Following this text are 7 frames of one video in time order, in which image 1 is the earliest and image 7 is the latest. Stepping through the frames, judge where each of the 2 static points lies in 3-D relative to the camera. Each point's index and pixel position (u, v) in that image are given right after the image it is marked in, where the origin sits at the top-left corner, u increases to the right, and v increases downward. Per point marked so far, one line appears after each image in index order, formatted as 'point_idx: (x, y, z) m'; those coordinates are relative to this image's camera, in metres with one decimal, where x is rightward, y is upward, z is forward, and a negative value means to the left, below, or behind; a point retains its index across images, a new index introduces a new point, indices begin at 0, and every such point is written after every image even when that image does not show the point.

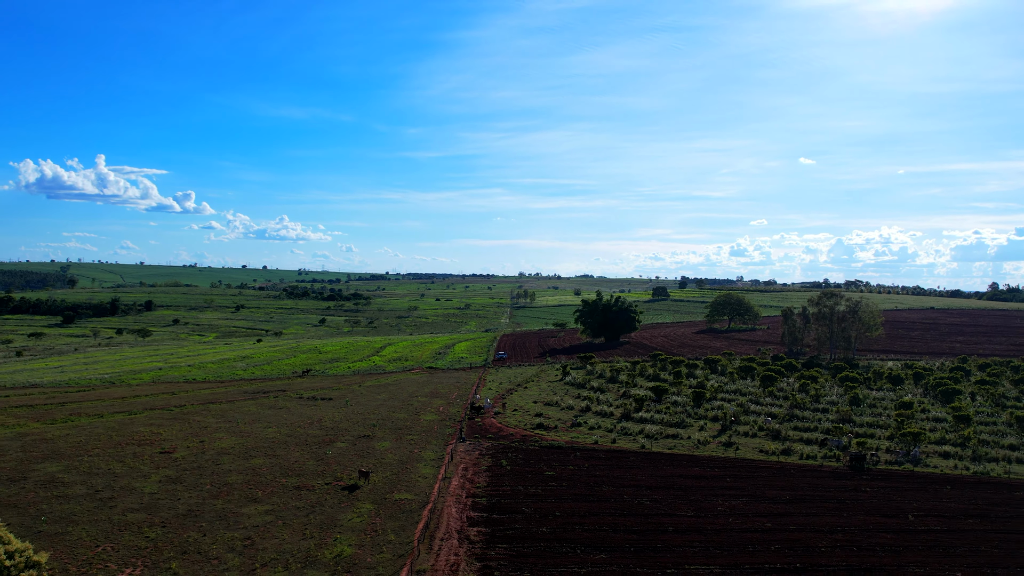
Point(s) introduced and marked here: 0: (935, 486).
0: (+13.7, -6.4, +16.6) m
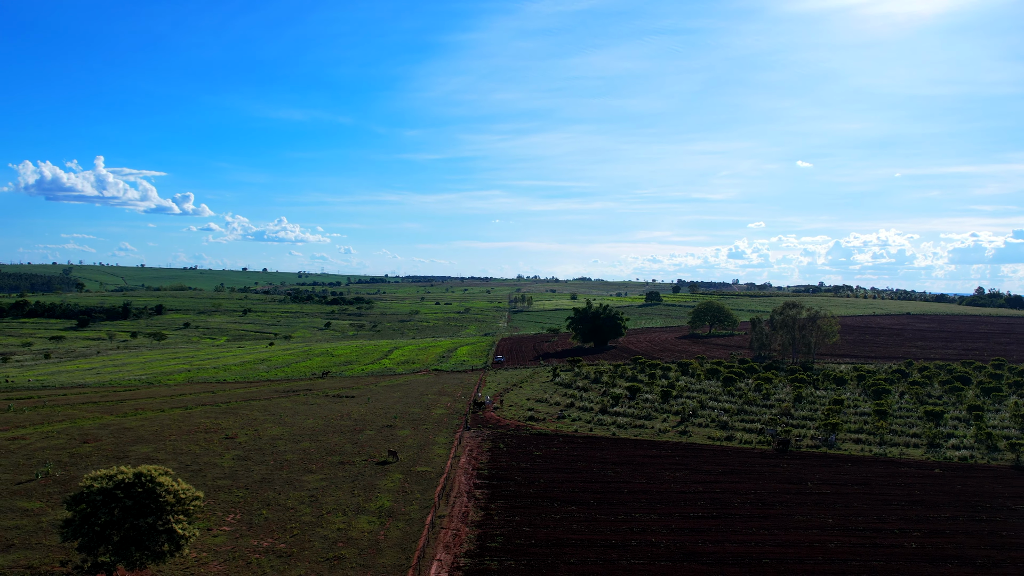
0: (+13.5, -7.2, +21.2) m
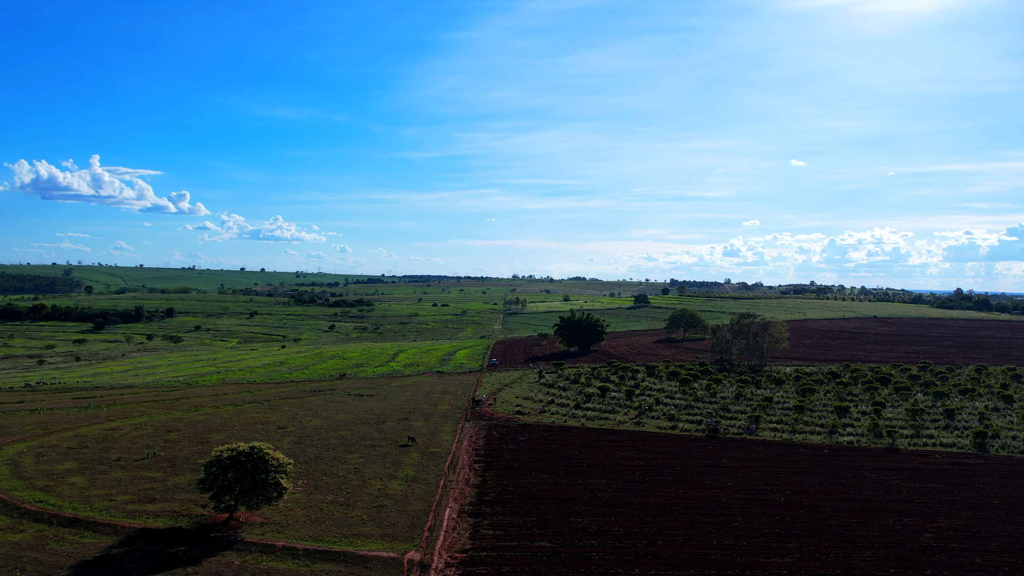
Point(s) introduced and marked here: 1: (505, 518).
0: (+13.0, -8.5, +27.6) m
1: (-0.3, -8.7, +19.2) m
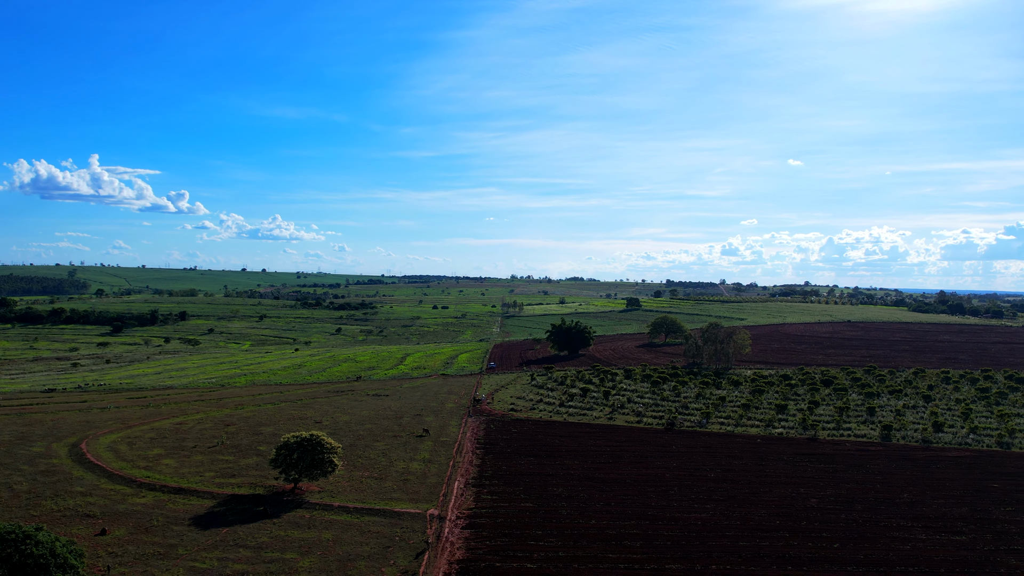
0: (+12.6, -9.9, +34.1) m
1: (-0.7, -10.1, +25.7) m
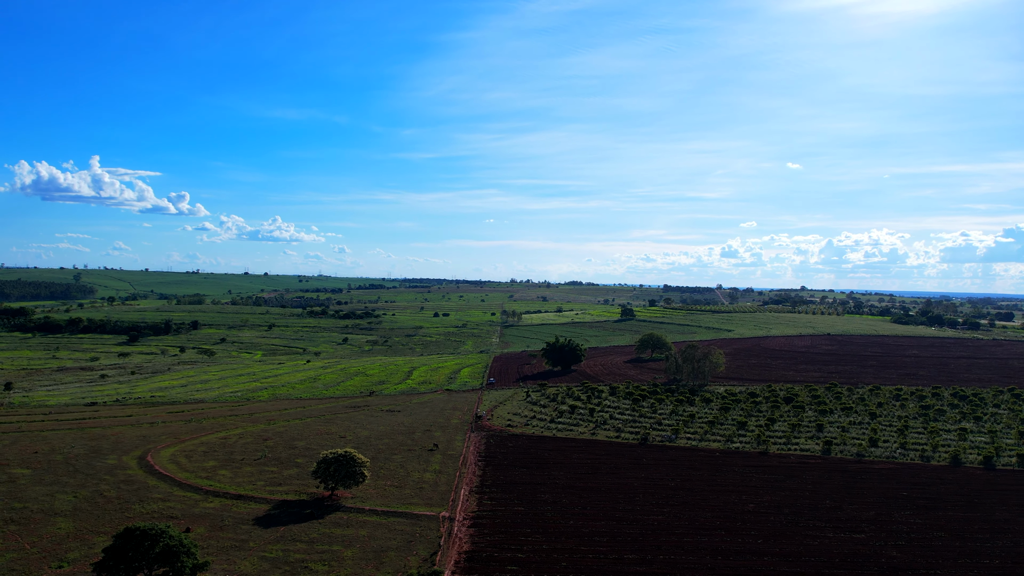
0: (+12.3, -12.7, +40.1) m
1: (-1.0, -12.9, +31.7) m
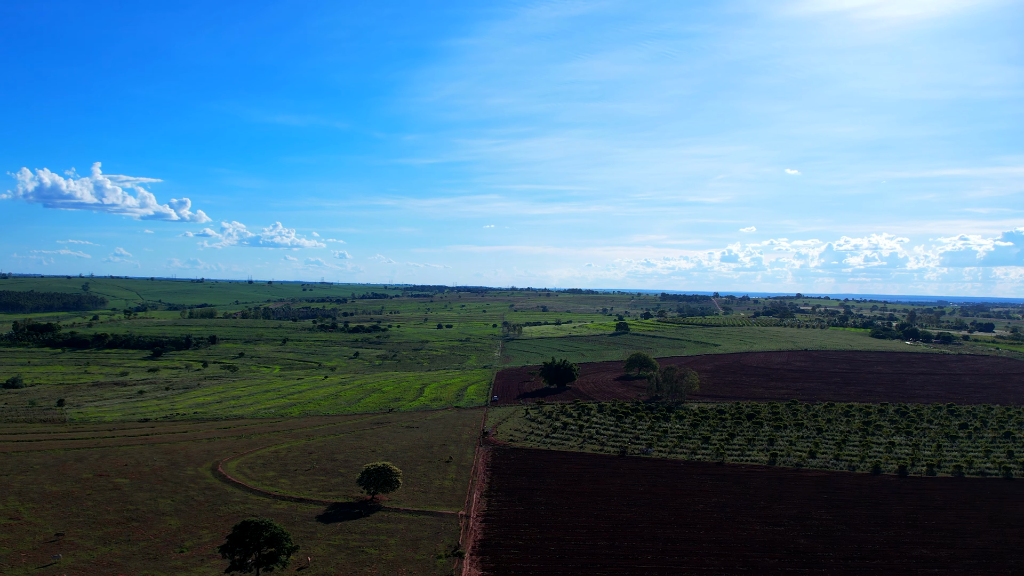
0: (+12.4, -16.5, +48.8) m
1: (-0.8, -16.7, +40.3) m
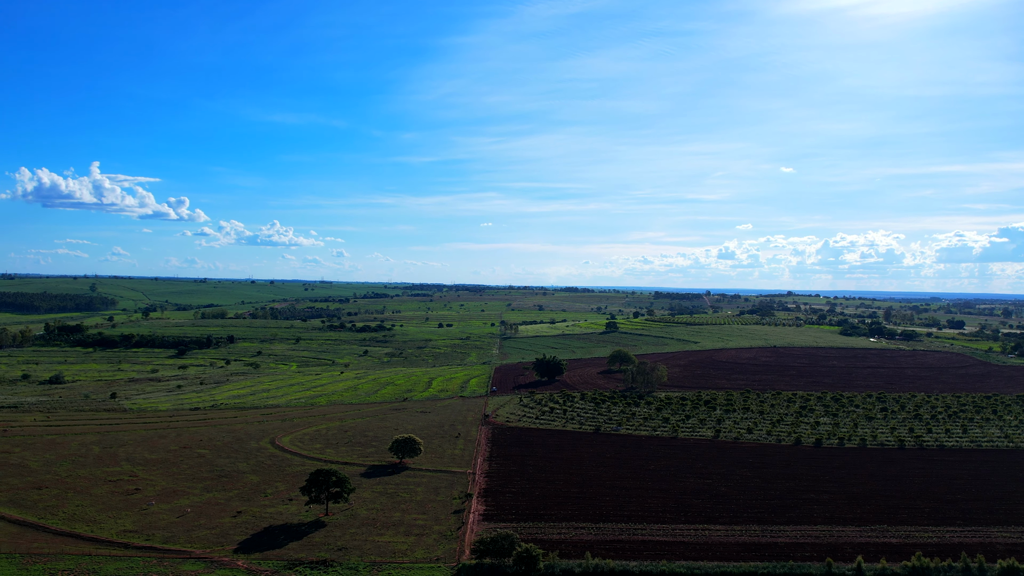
0: (+12.0, -17.6, +60.9) m
1: (-1.2, -17.9, +52.4) m
